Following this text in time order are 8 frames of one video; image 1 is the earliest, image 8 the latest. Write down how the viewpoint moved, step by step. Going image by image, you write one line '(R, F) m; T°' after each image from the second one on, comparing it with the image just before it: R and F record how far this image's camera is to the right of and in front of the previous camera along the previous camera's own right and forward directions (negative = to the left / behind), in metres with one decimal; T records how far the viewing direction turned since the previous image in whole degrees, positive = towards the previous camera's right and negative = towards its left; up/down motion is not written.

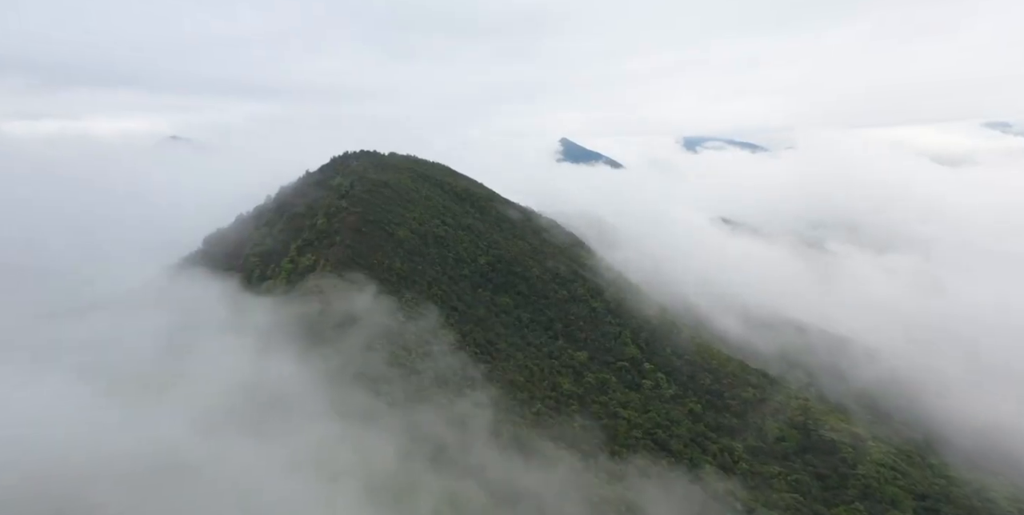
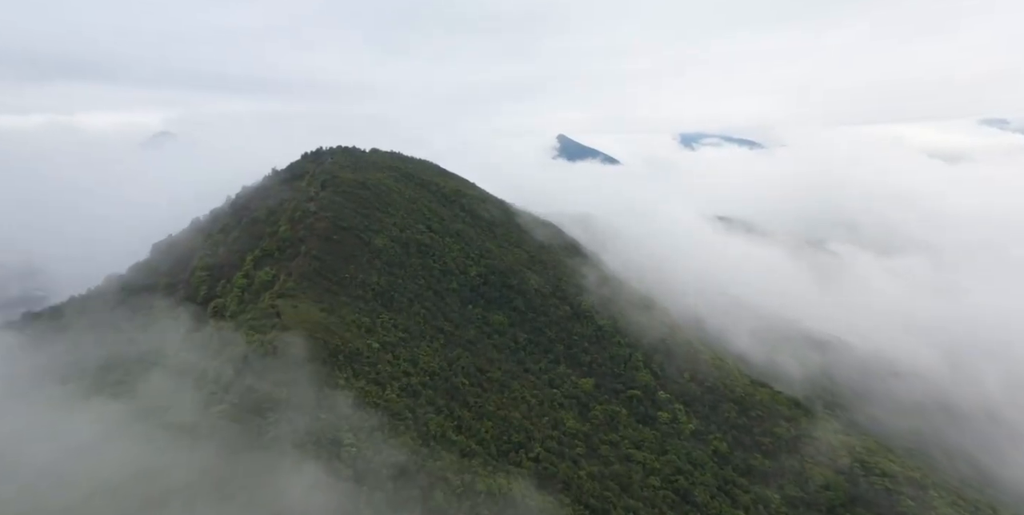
(+0.4, +8.9) m; 0°
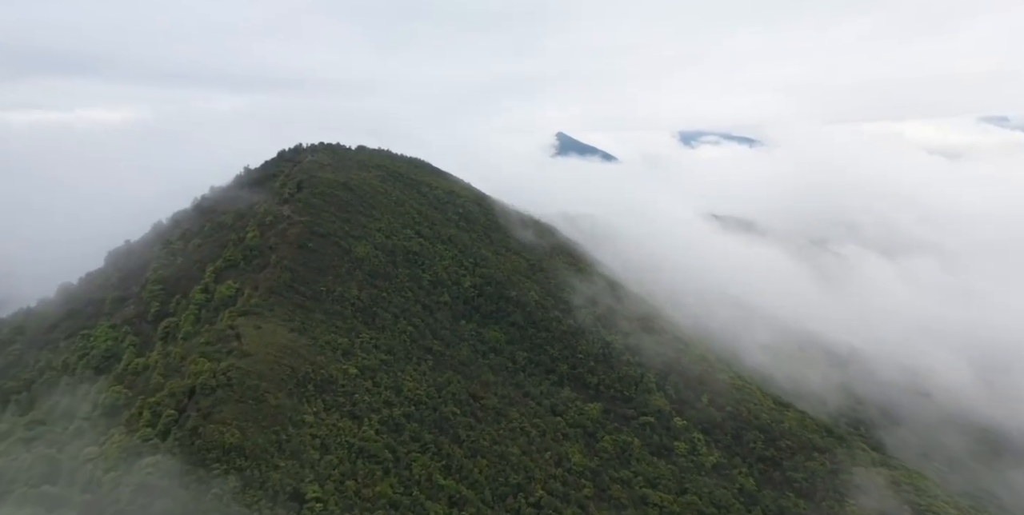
(+0.2, +6.3) m; 0°
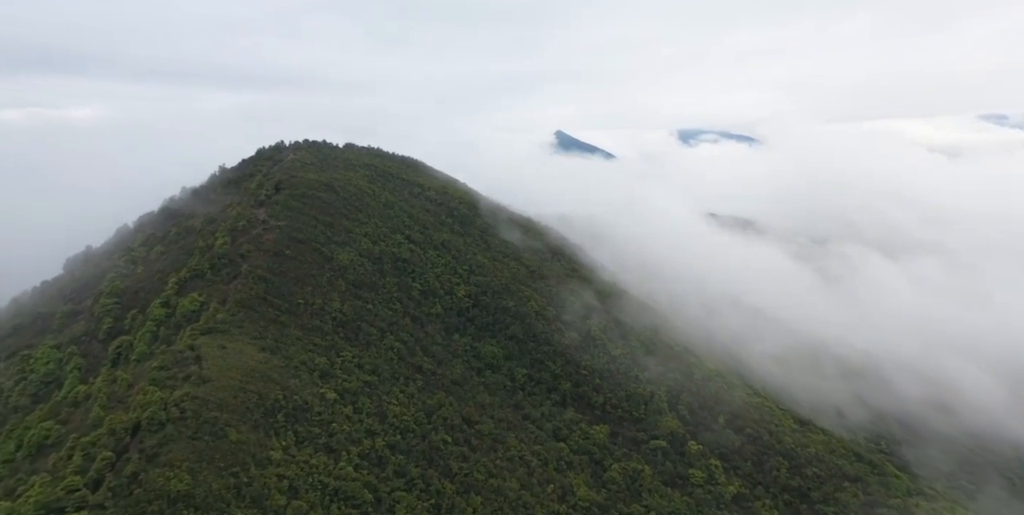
(+0.1, +4.7) m; 0°
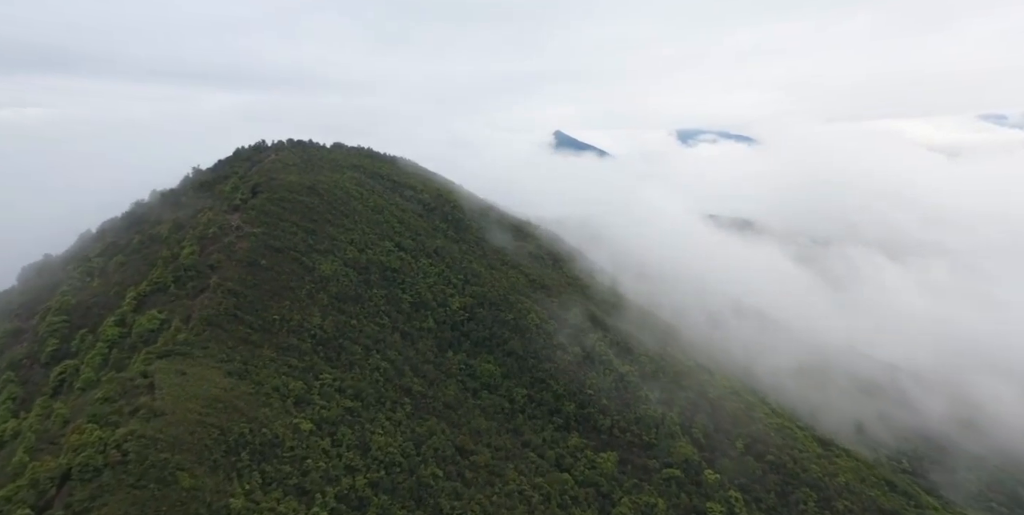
(+0.1, +4.2) m; 0°
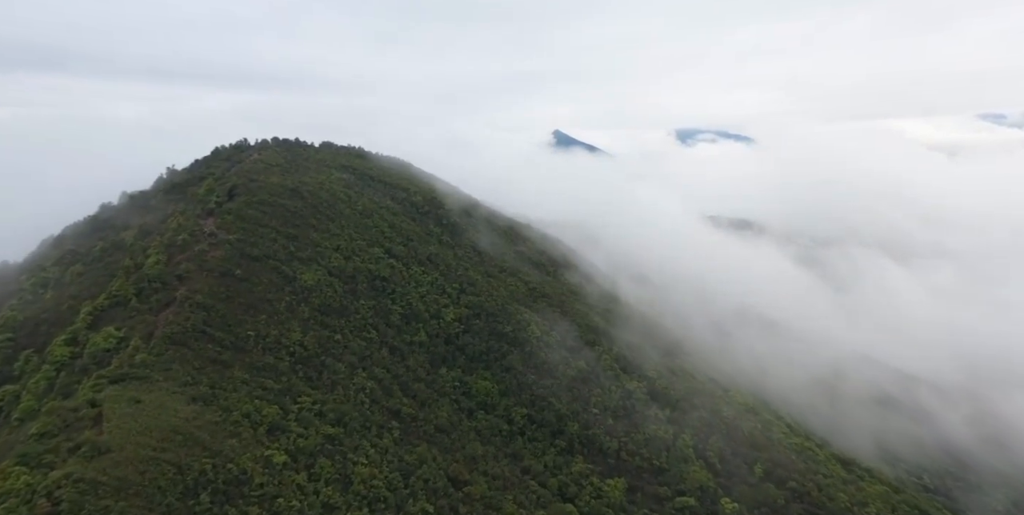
(+0.1, +3.6) m; 0°
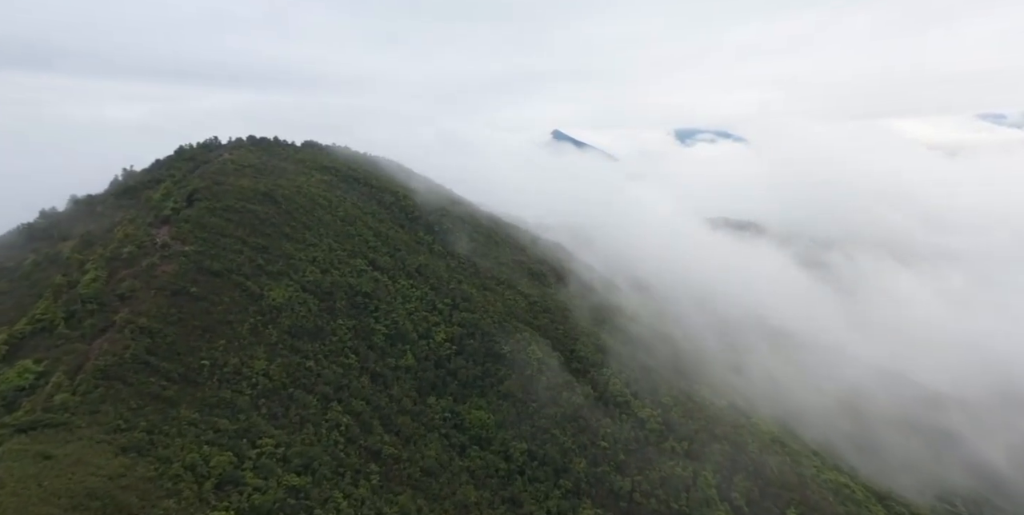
(+0.1, +5.0) m; 0°
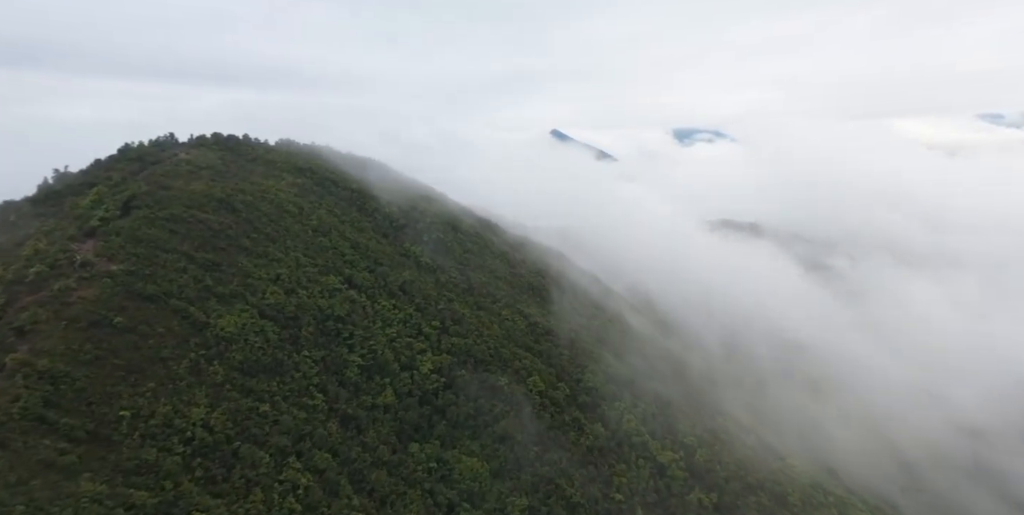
(+0.1, +6.0) m; 0°
